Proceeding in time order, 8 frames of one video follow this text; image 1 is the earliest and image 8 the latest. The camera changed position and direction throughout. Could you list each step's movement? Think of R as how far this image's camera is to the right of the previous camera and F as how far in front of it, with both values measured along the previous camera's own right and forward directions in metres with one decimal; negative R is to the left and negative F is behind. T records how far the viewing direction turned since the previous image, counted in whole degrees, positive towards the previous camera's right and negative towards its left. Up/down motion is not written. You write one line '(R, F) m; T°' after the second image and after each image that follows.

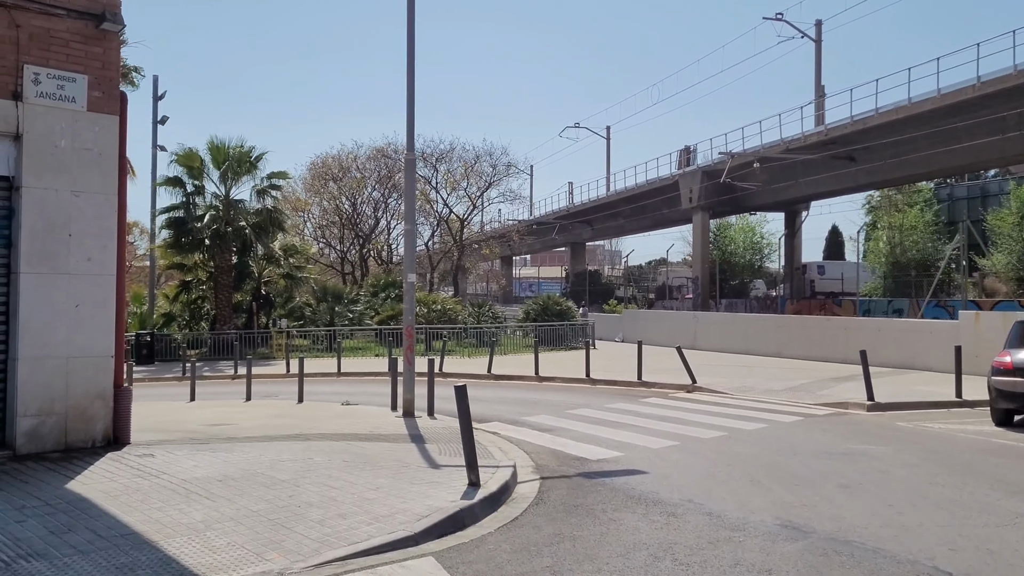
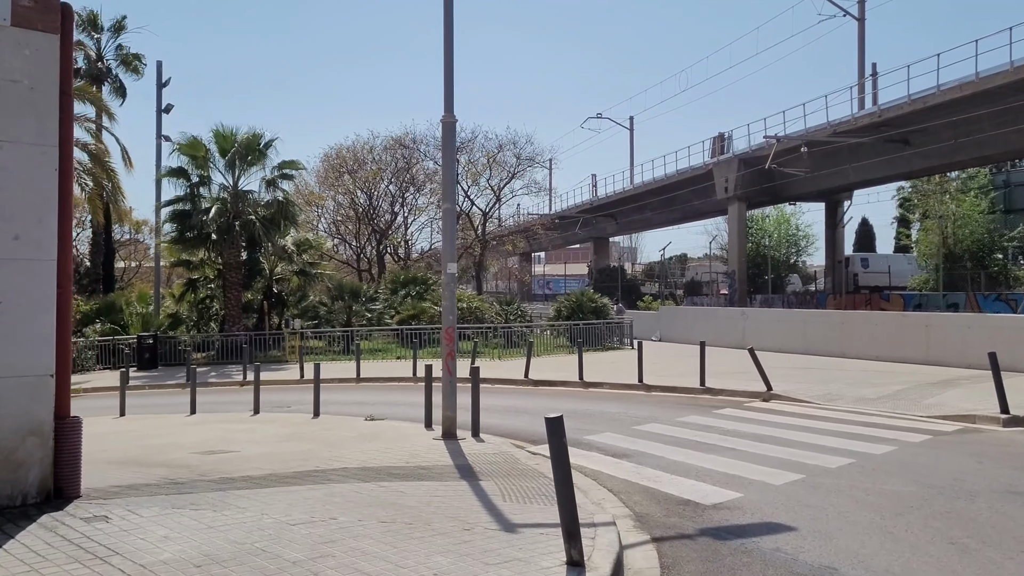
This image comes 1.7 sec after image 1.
(-0.6, +2.4) m; -1°
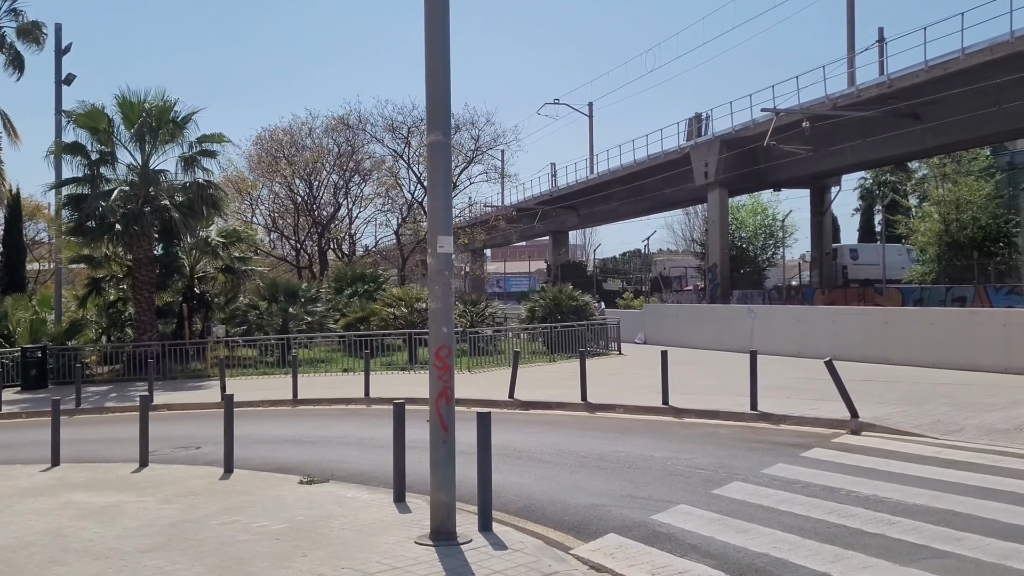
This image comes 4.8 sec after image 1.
(-0.6, +4.4) m; +3°
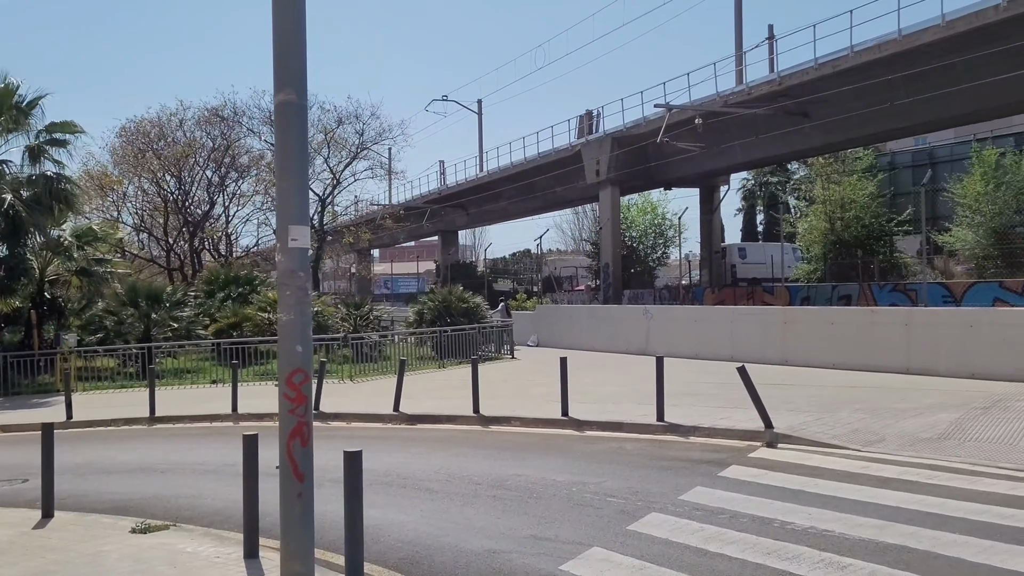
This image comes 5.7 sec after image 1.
(+0.1, +1.3) m; +7°
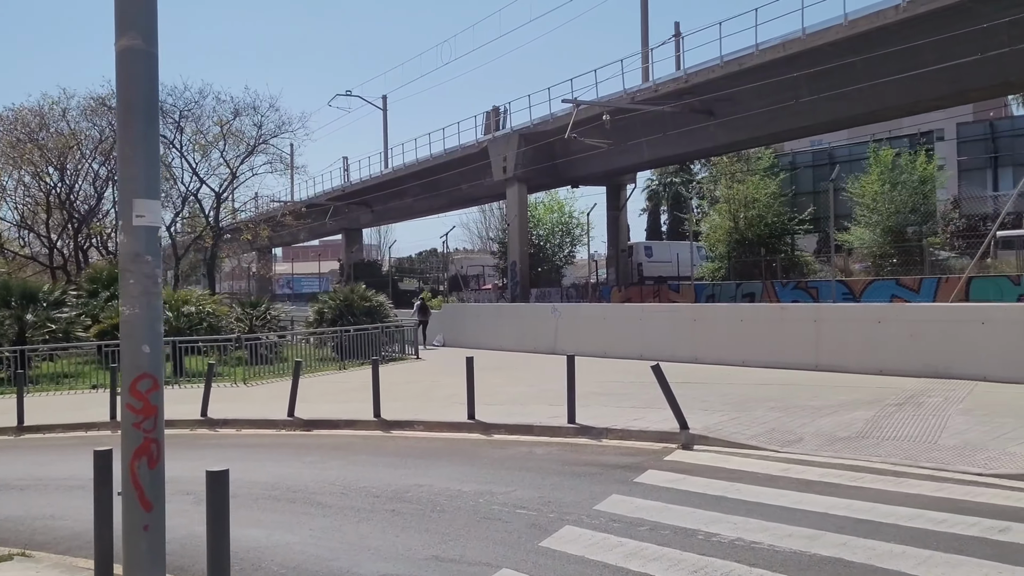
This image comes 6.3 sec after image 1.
(+0.1, +0.7) m; +6°
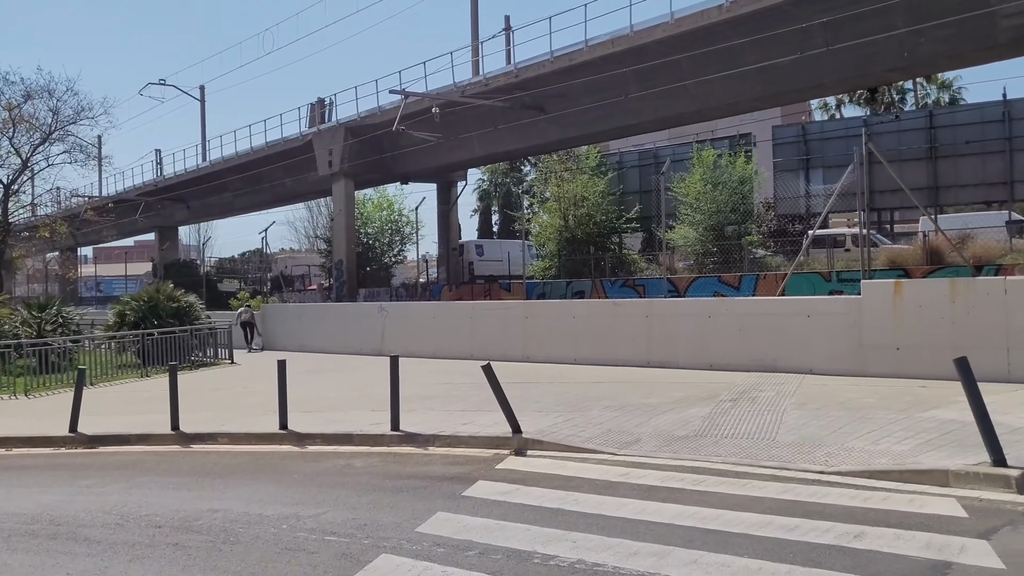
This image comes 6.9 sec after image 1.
(+0.2, +0.9) m; +10°
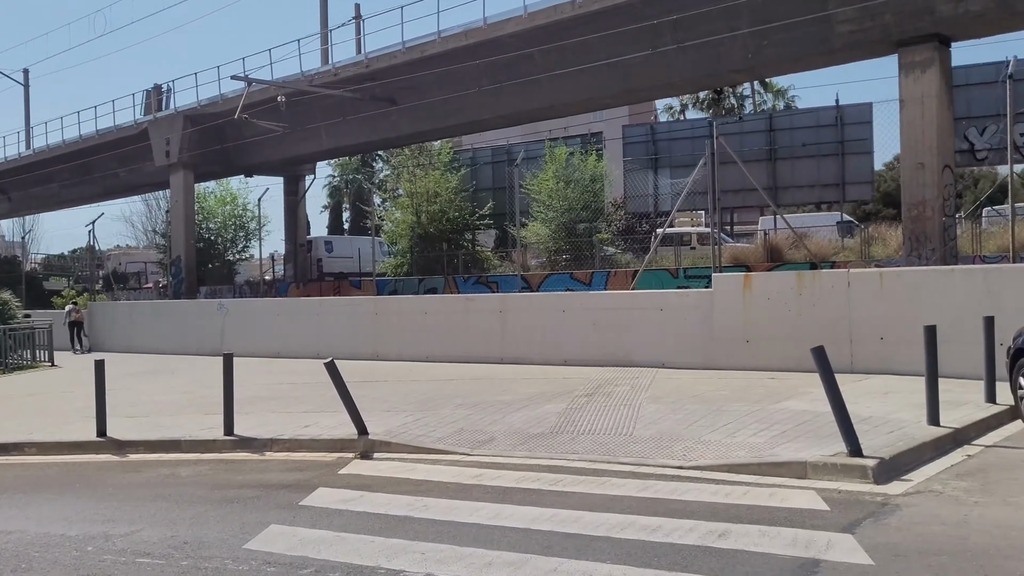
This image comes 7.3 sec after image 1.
(+0.1, +0.5) m; +9°
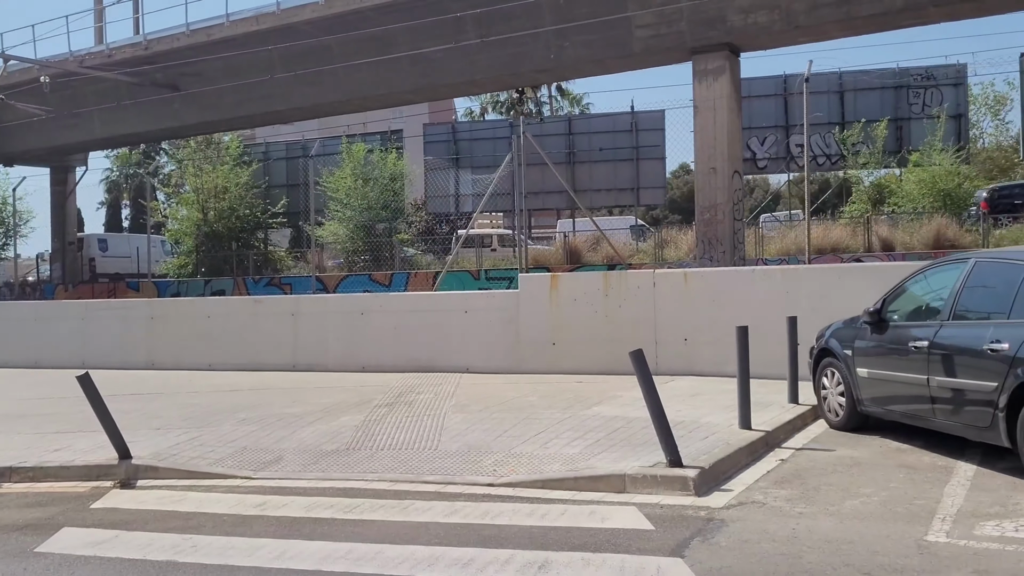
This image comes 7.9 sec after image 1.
(+0.1, +0.8) m; +12°
